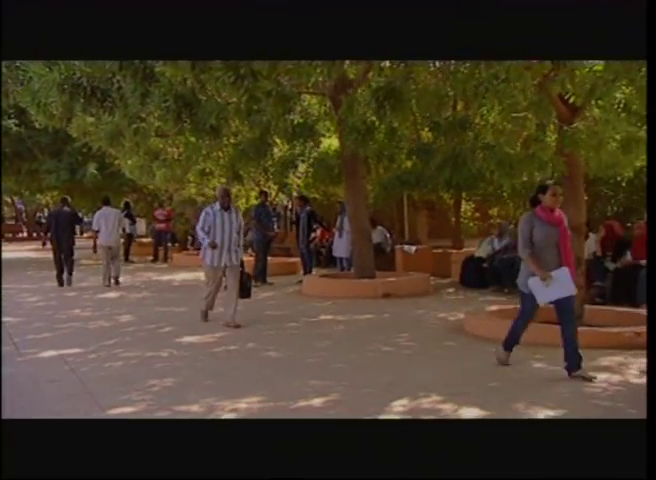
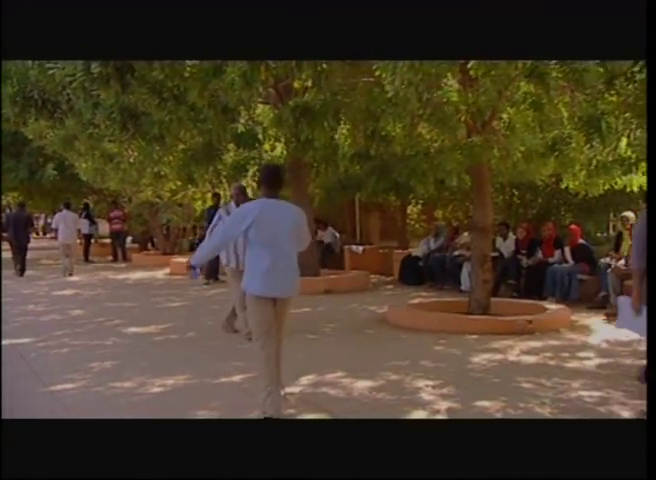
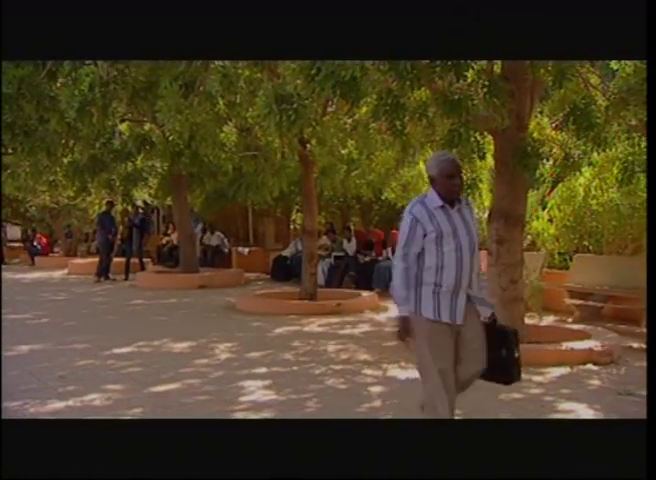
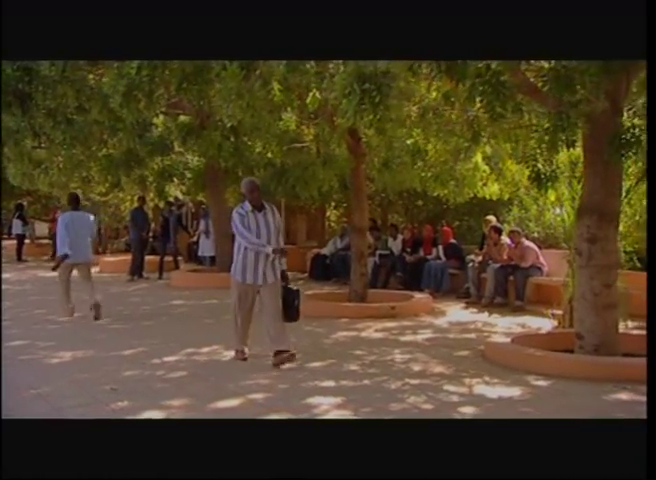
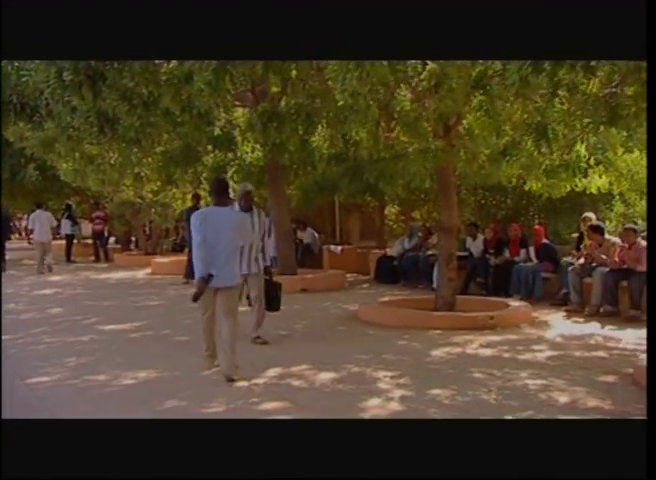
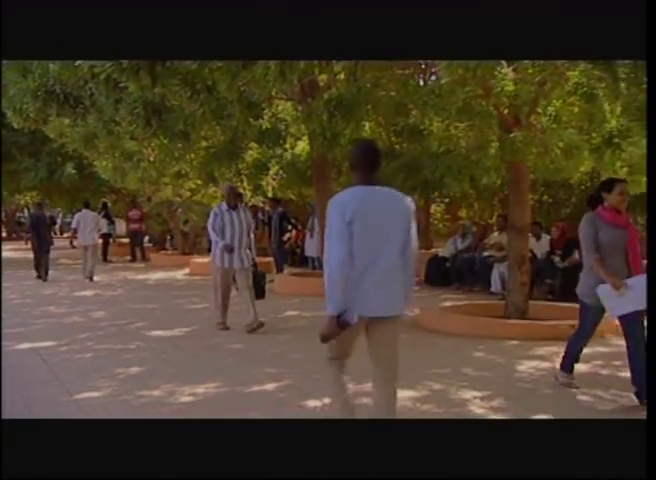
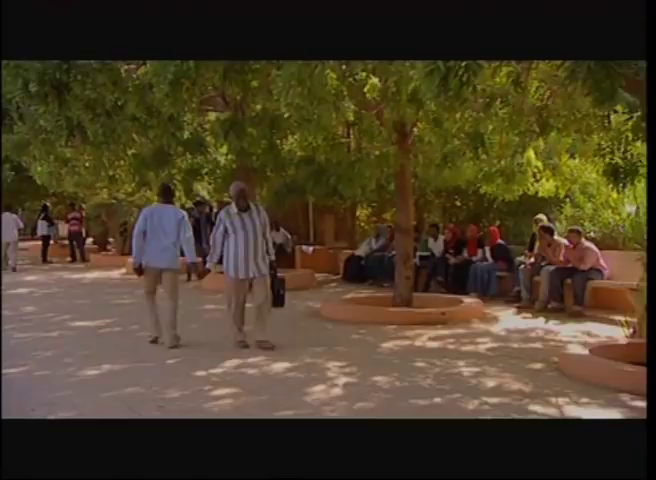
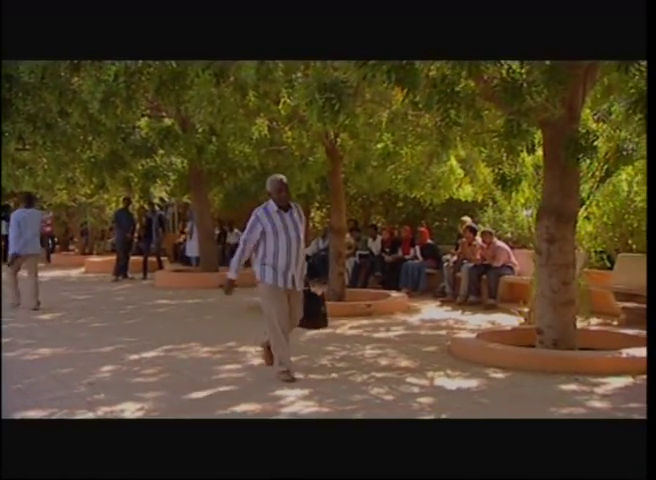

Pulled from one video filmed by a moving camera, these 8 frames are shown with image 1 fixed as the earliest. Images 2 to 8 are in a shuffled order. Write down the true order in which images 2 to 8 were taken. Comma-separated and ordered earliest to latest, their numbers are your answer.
6, 2, 5, 7, 4, 8, 3
